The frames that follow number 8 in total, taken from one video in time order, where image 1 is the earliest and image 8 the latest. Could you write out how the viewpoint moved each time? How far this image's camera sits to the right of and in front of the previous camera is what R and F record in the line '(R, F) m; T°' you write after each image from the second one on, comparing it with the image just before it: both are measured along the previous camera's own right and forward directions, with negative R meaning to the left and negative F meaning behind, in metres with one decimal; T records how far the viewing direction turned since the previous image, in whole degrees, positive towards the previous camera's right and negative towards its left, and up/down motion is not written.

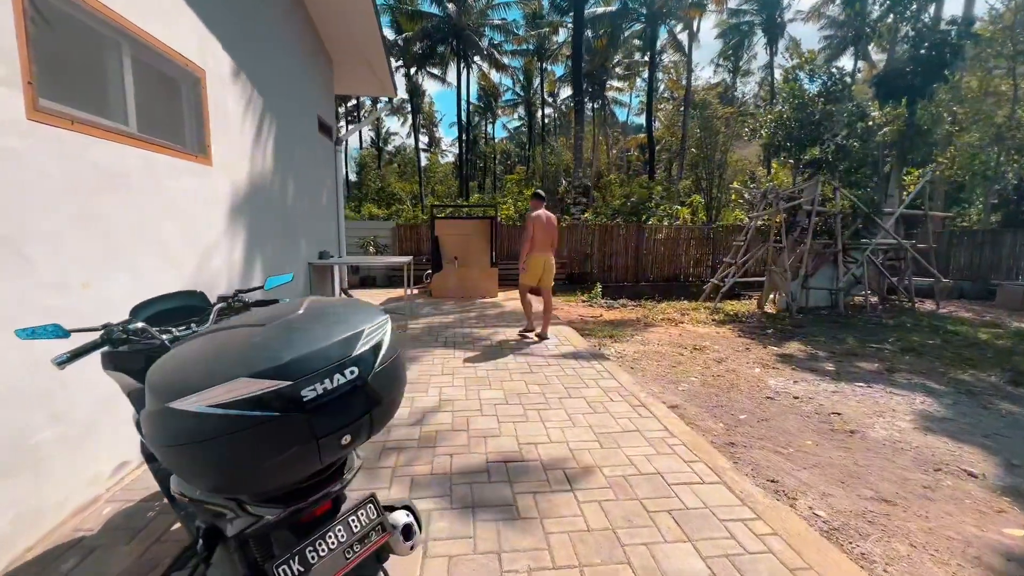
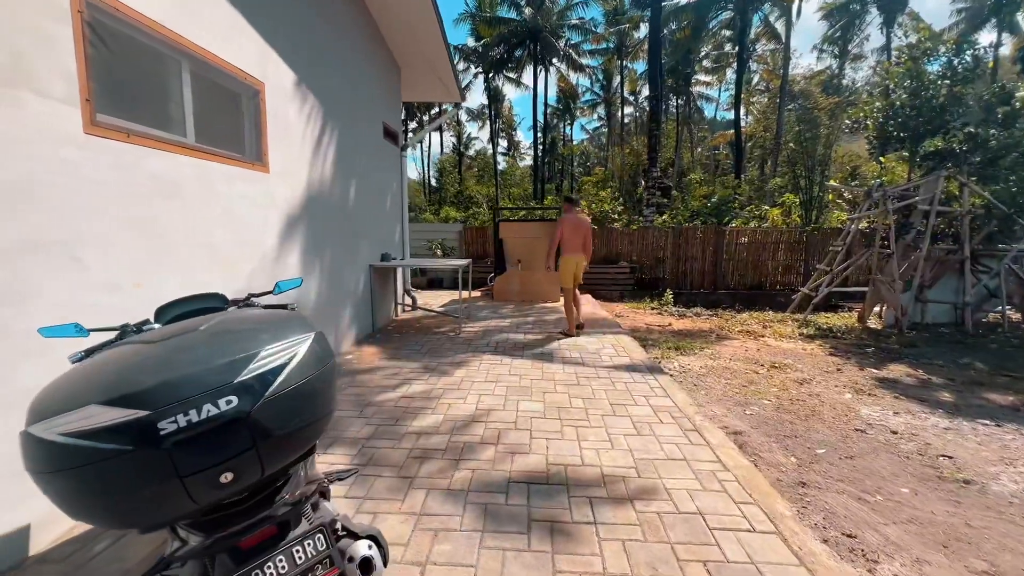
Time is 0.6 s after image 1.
(+0.3, +0.2) m; -10°
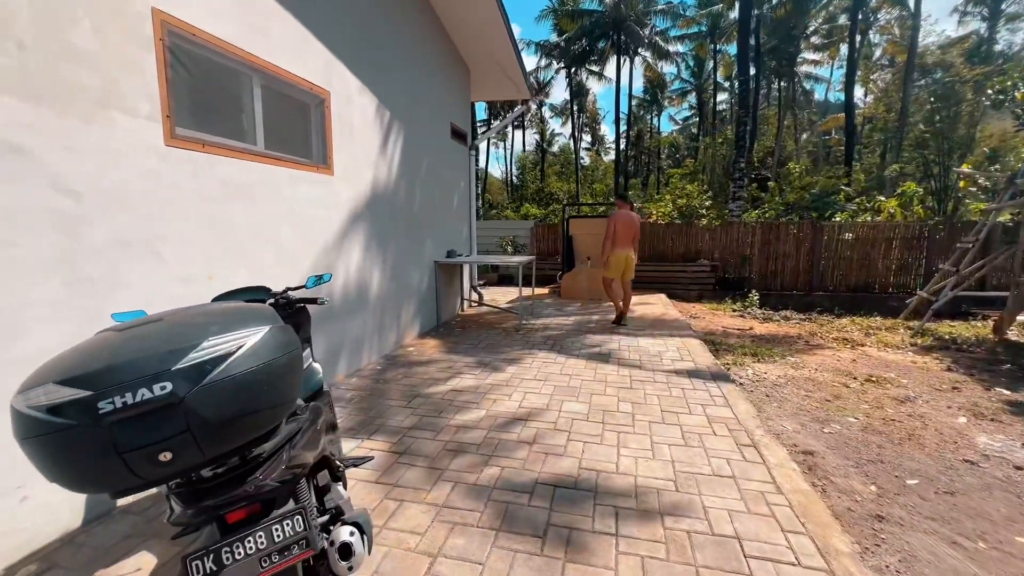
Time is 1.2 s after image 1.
(+0.3, +0.1) m; -11°
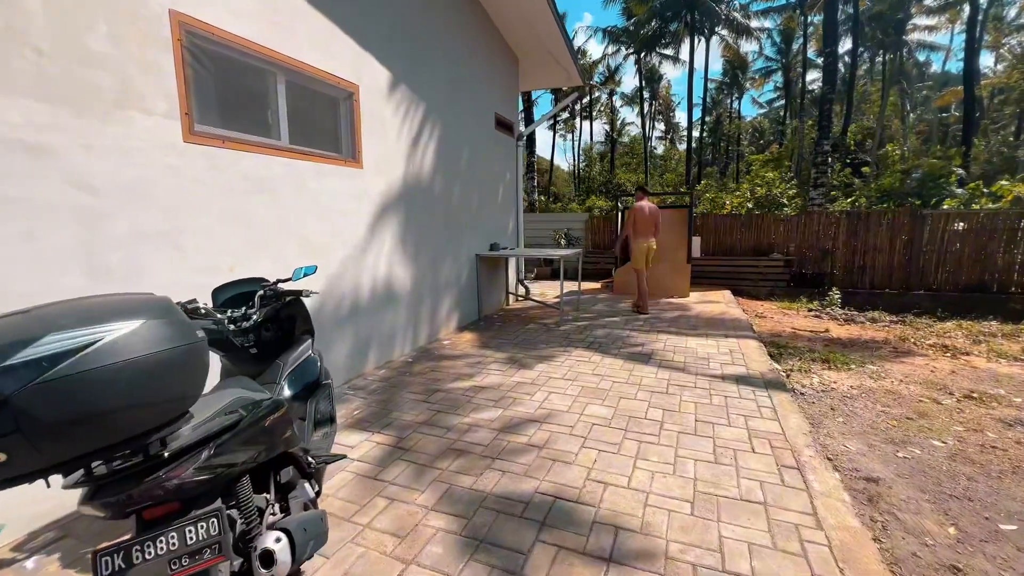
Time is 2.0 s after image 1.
(+0.3, +0.2) m; -9°
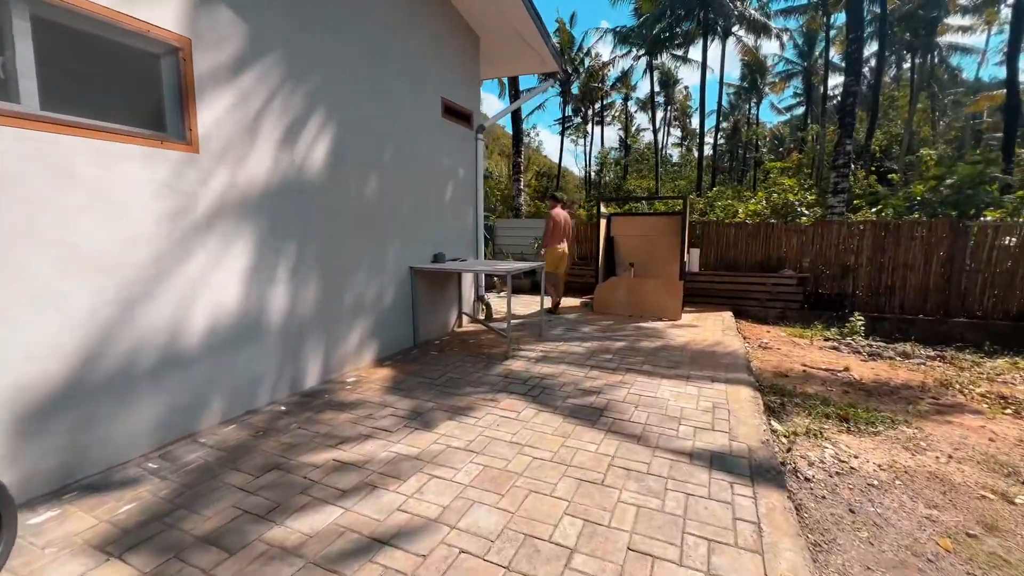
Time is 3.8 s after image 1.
(+0.8, +1.1) m; -2°
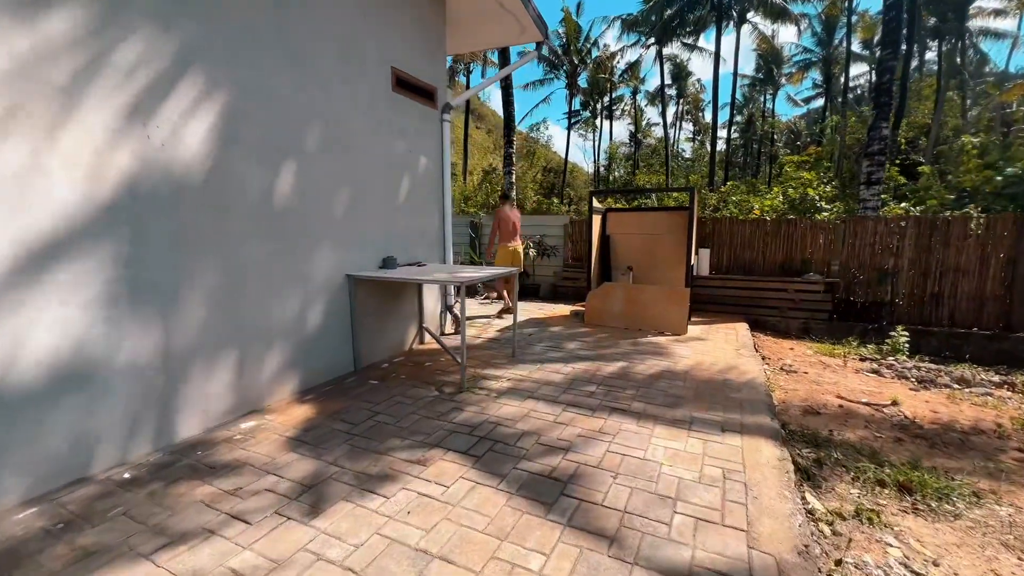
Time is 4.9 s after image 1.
(+0.4, +1.0) m; -1°
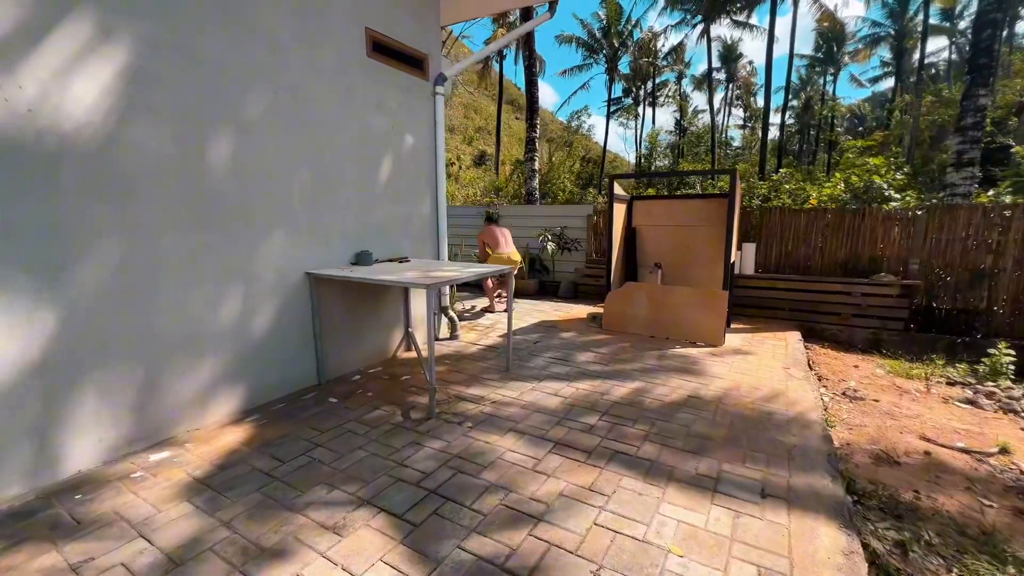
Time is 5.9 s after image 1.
(+0.4, +0.7) m; -5°
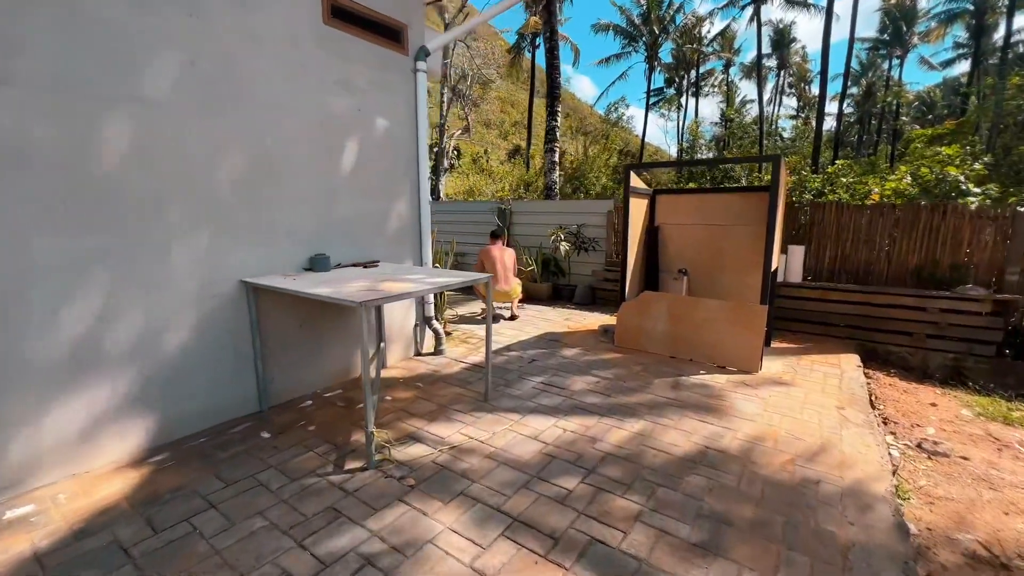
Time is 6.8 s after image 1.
(+0.4, +0.7) m; -5°
